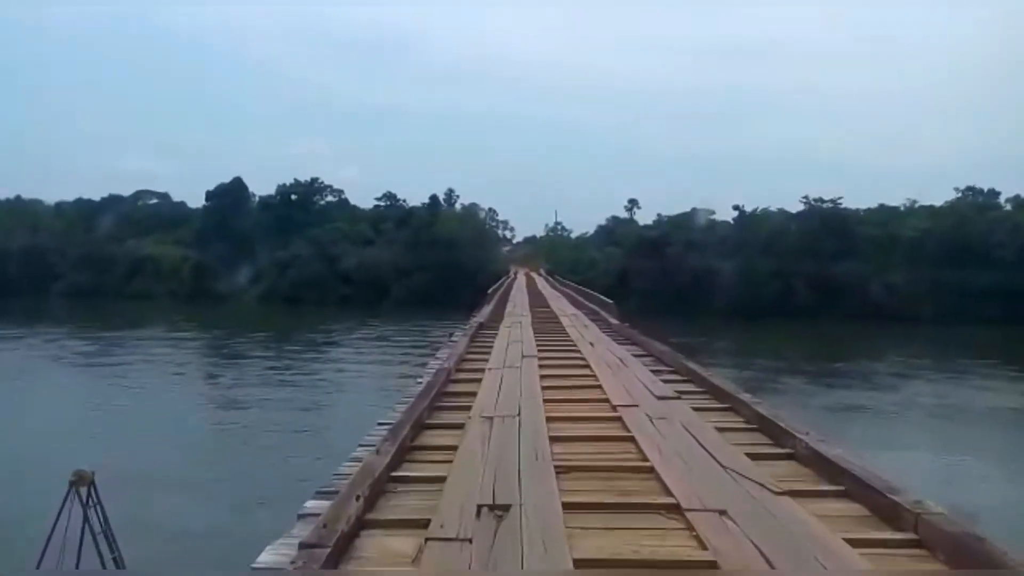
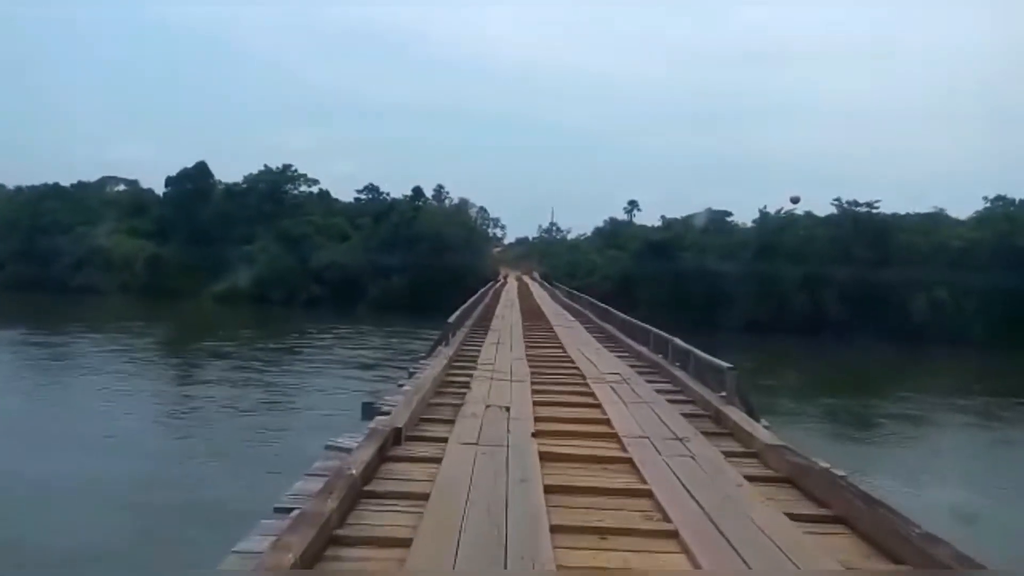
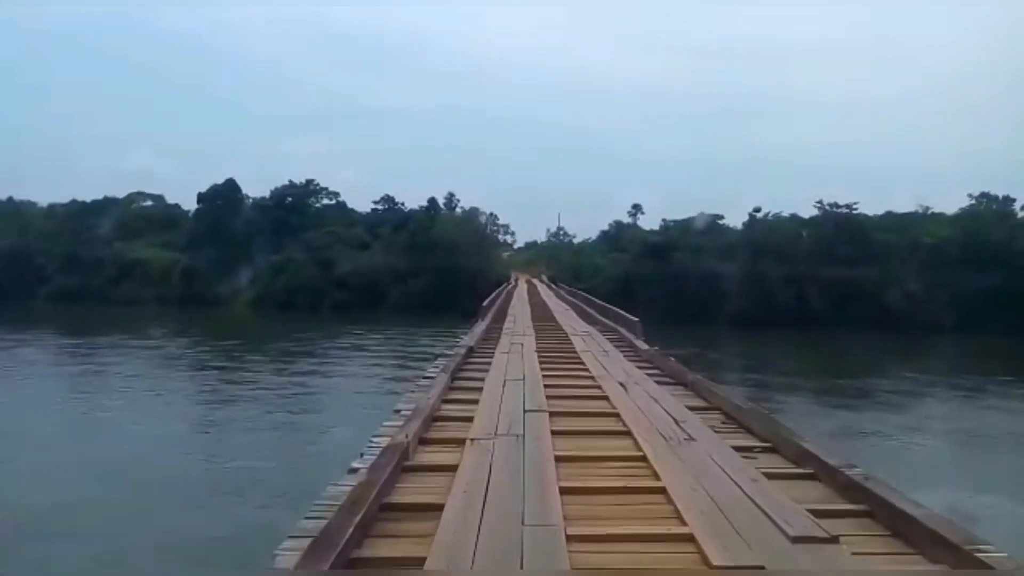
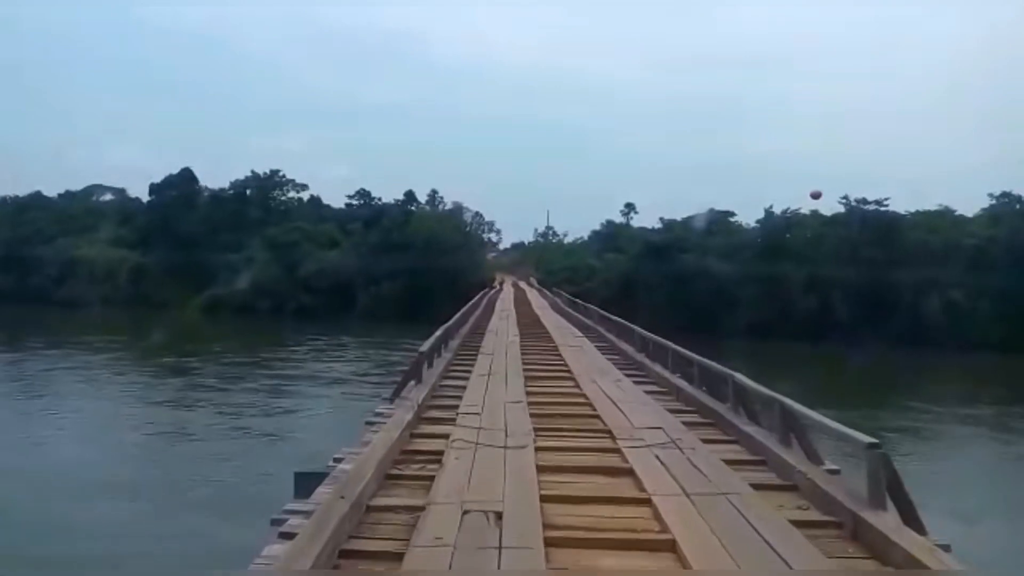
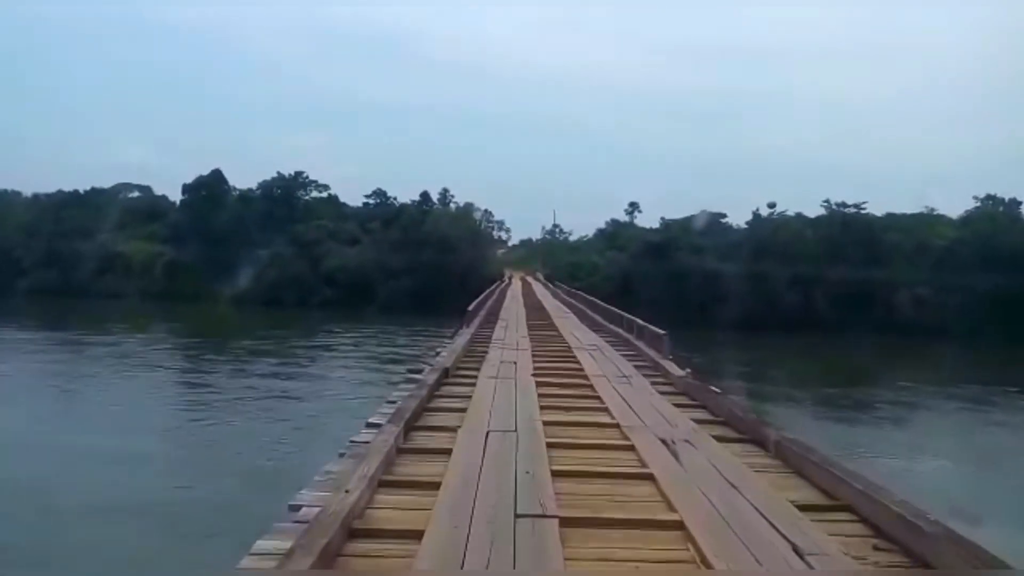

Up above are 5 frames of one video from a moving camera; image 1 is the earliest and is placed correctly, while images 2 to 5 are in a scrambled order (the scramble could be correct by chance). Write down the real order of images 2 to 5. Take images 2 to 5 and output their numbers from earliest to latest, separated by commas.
3, 5, 2, 4
